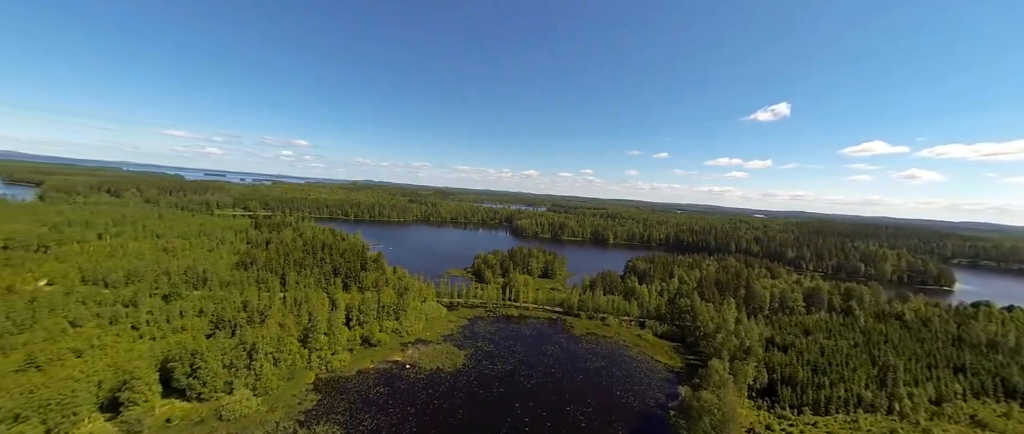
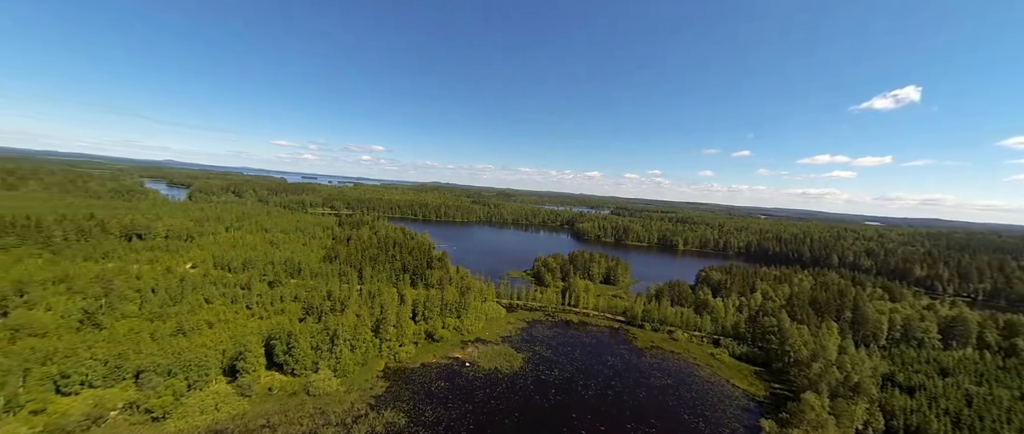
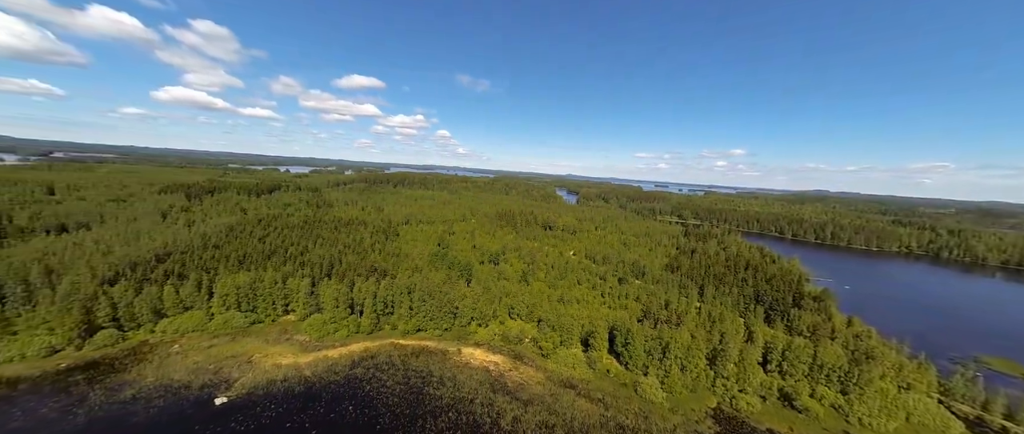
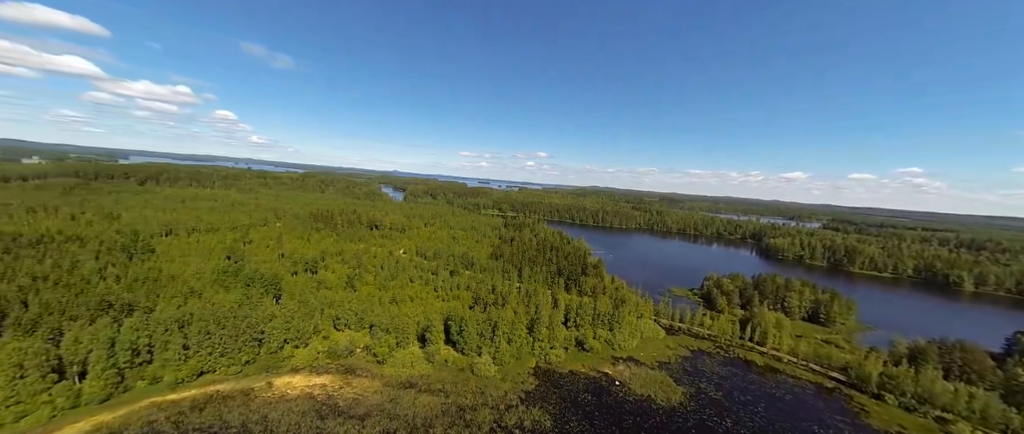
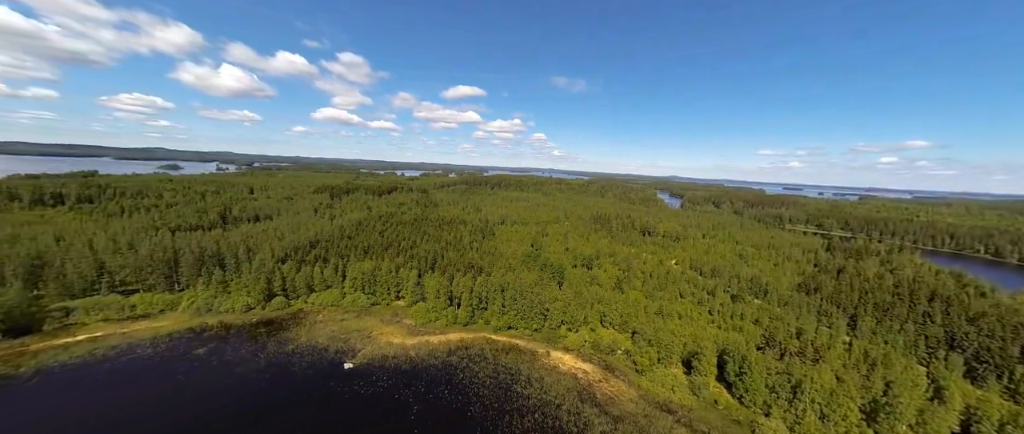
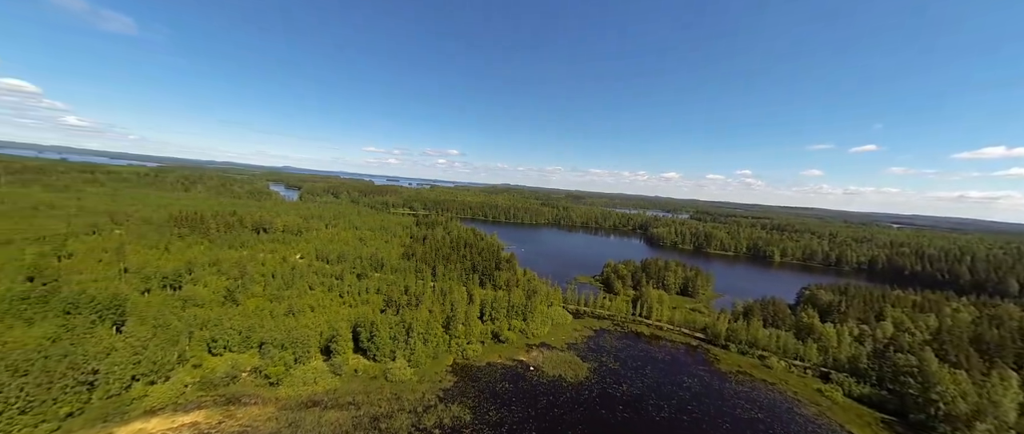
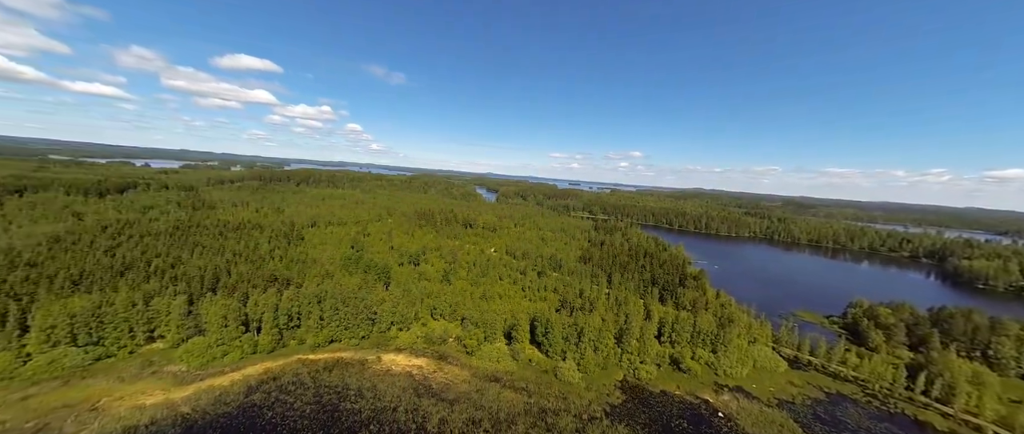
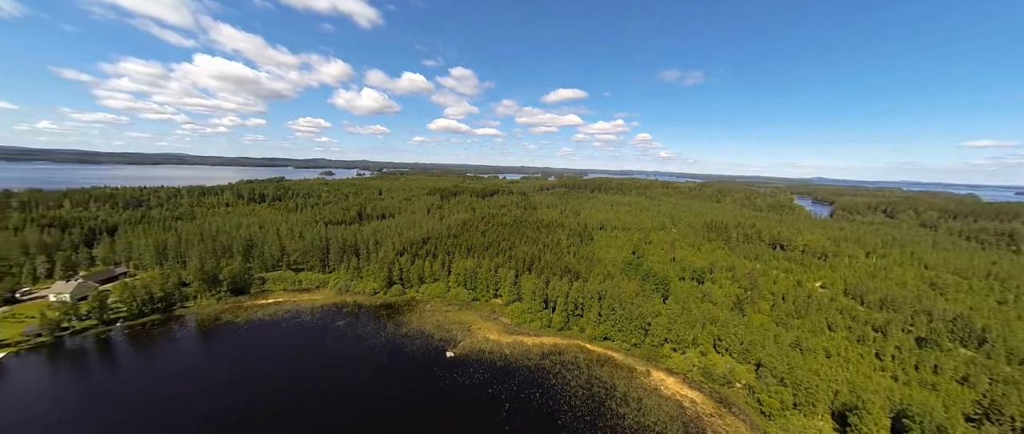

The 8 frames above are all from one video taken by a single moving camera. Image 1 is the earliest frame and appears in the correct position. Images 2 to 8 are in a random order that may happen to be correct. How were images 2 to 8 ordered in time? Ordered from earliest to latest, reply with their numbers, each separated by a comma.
2, 6, 4, 7, 3, 5, 8
